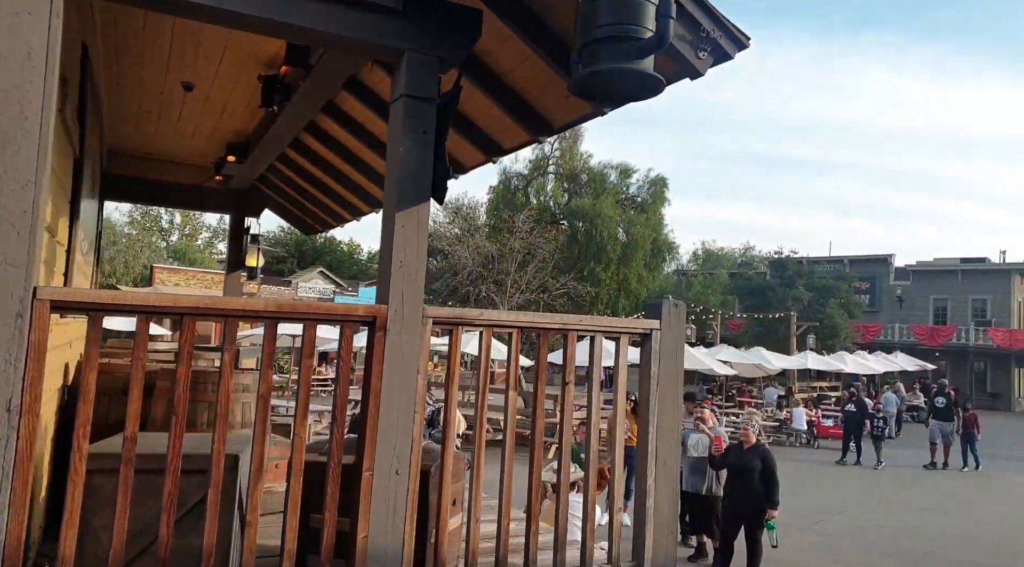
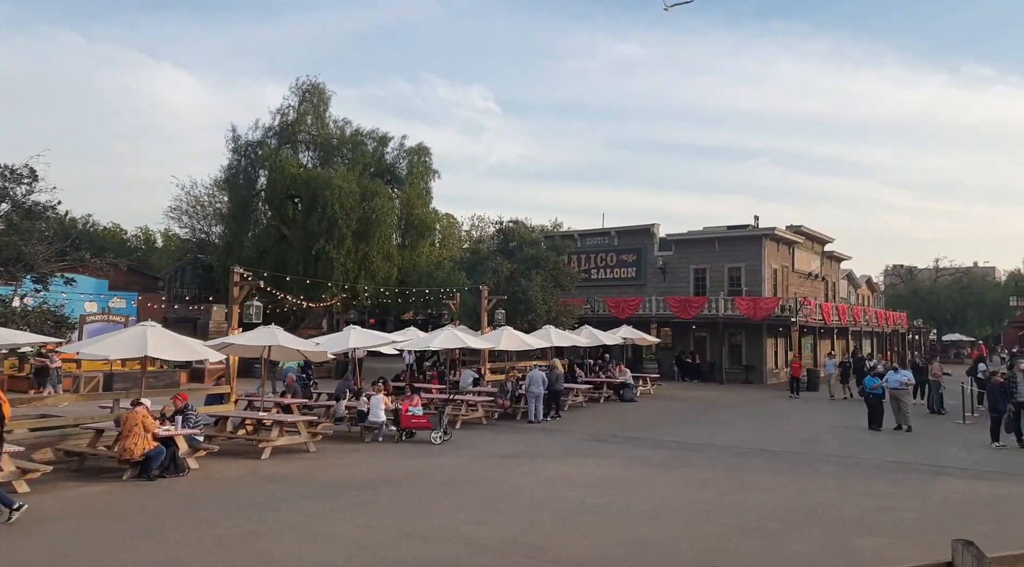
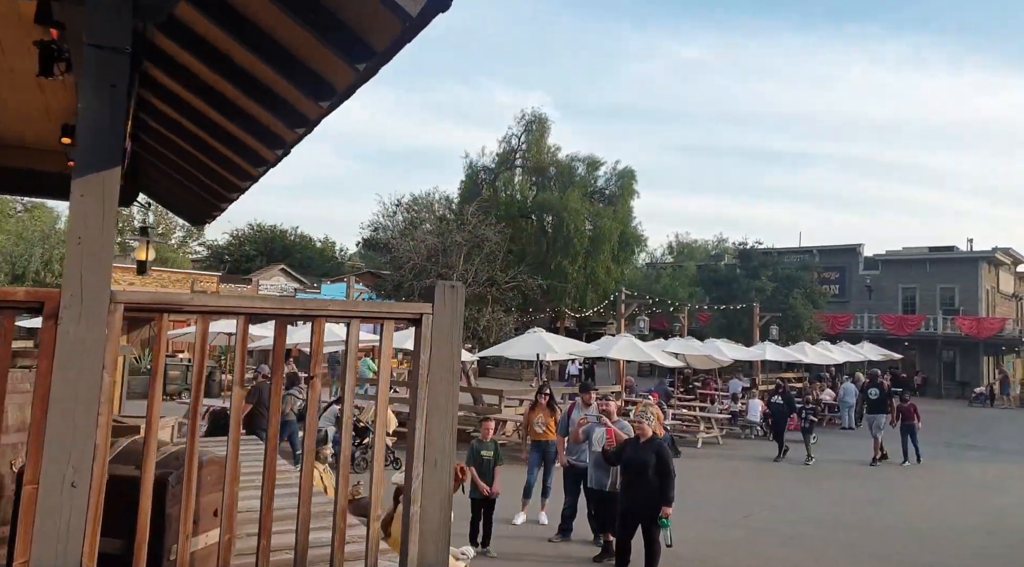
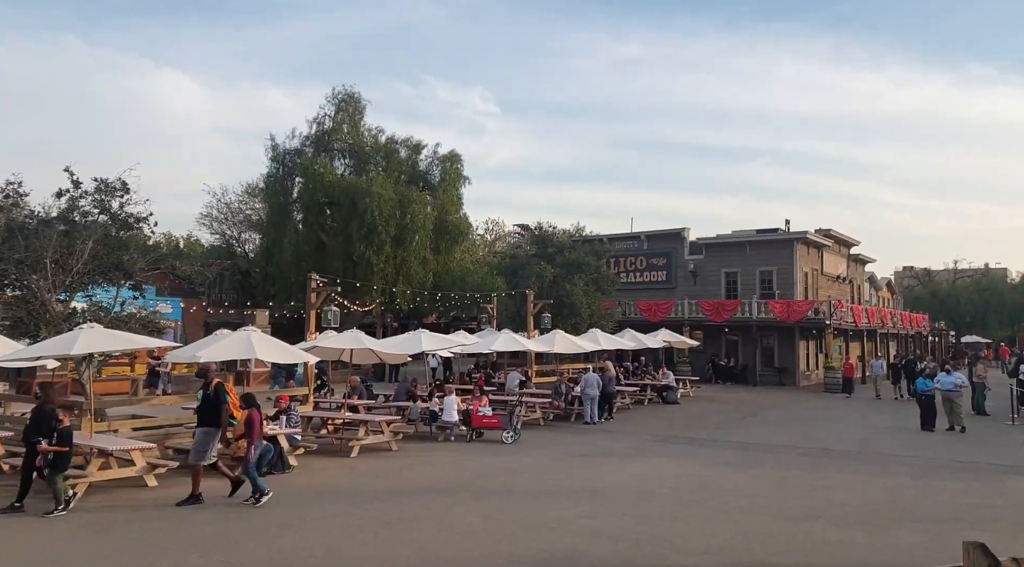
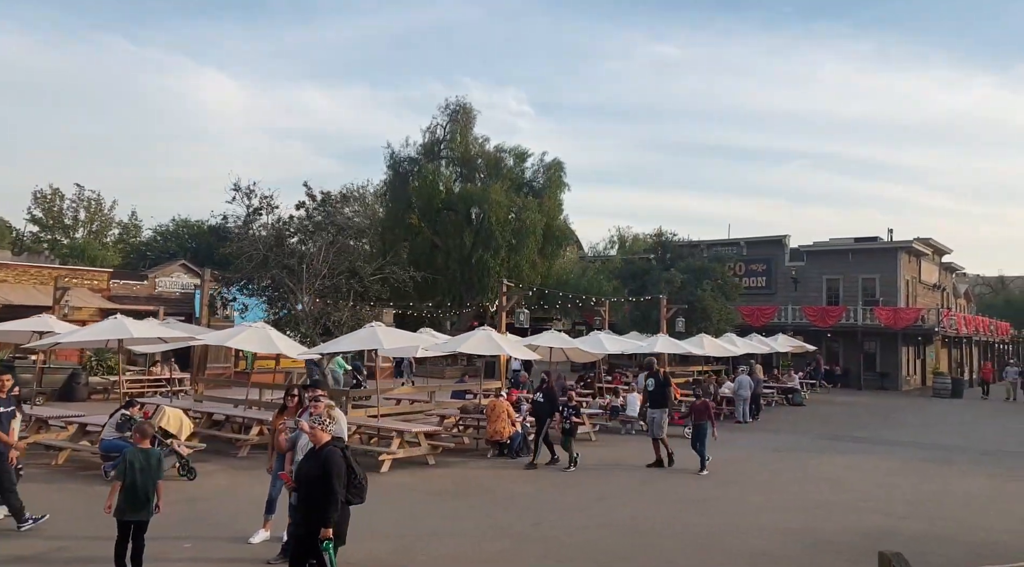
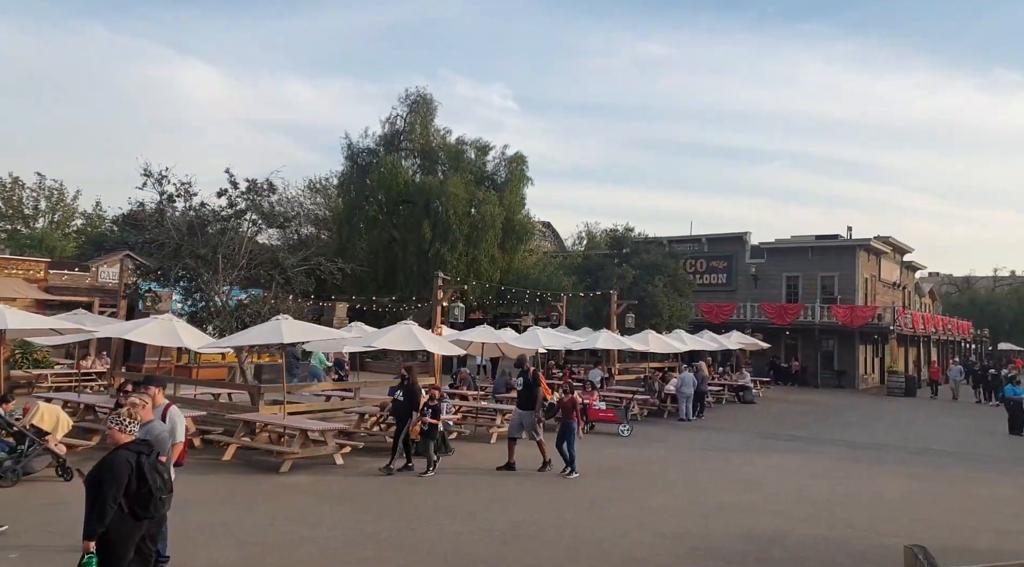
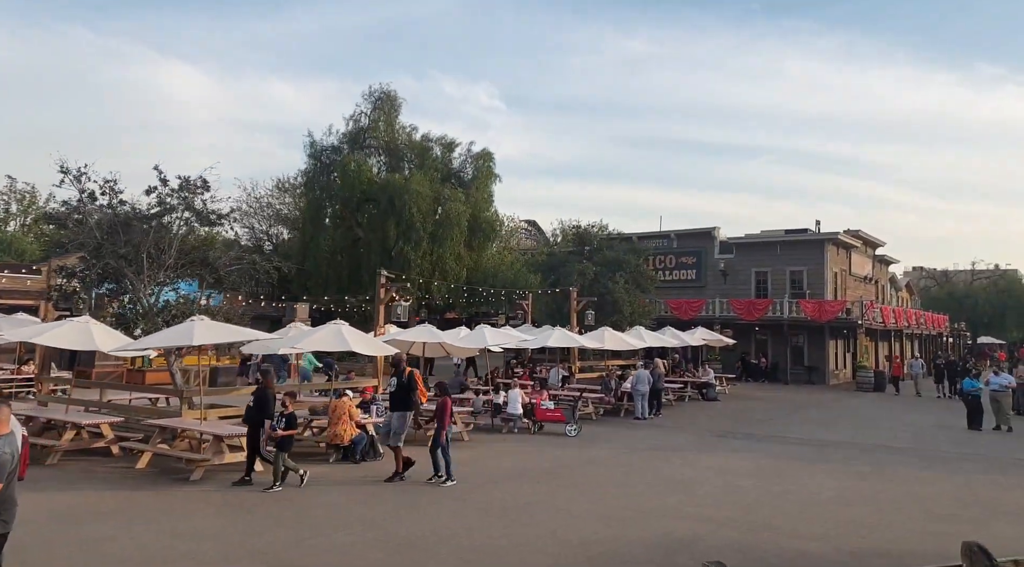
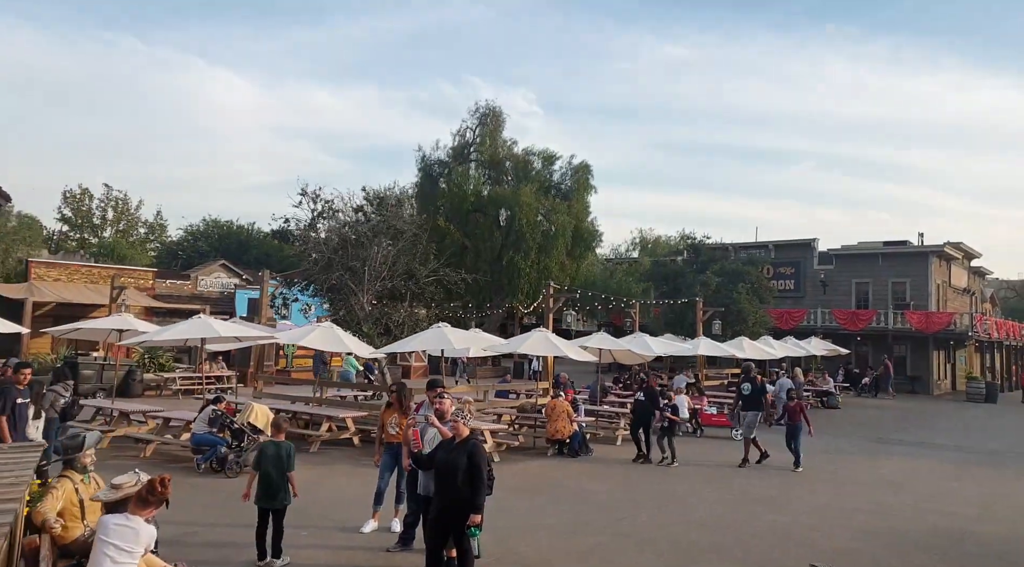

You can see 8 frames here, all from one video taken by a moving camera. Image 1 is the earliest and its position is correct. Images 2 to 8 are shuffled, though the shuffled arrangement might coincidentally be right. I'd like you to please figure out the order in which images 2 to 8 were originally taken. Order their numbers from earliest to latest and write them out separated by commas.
3, 8, 5, 6, 7, 4, 2
